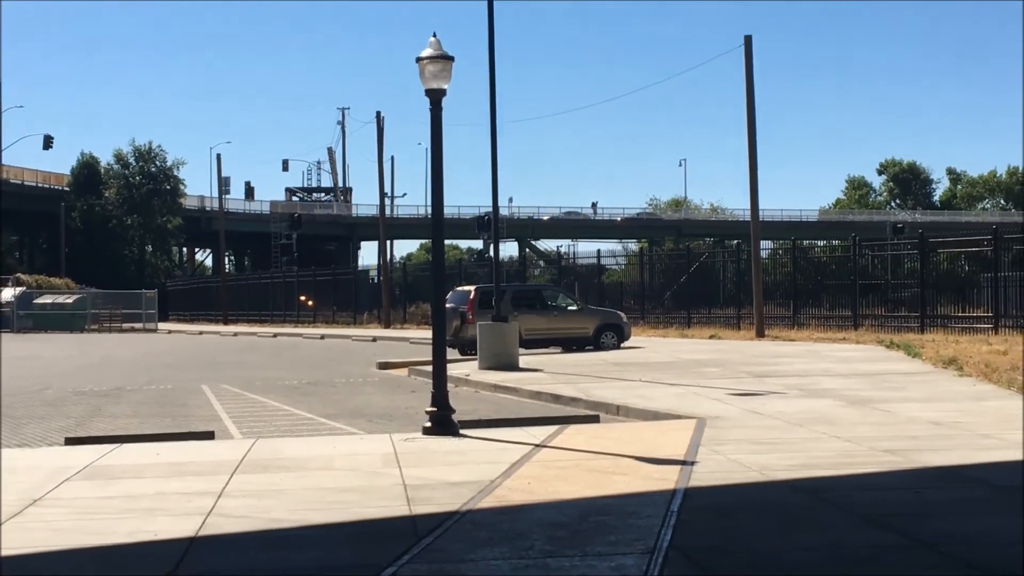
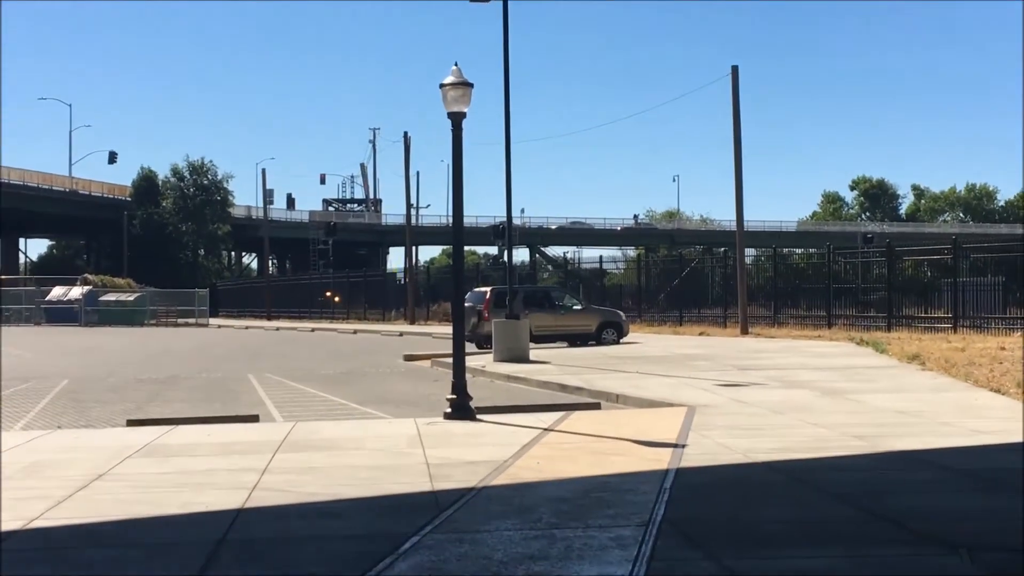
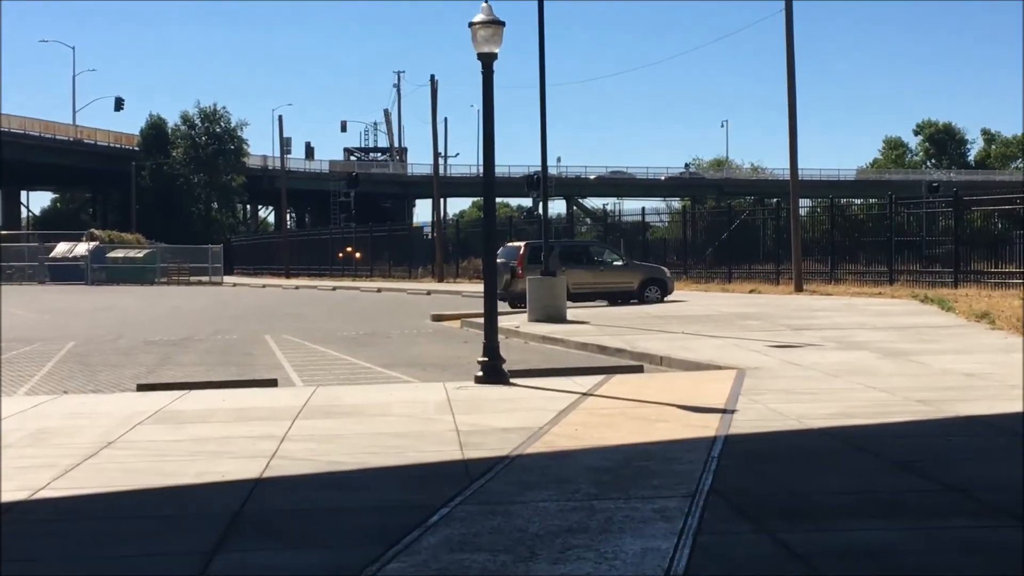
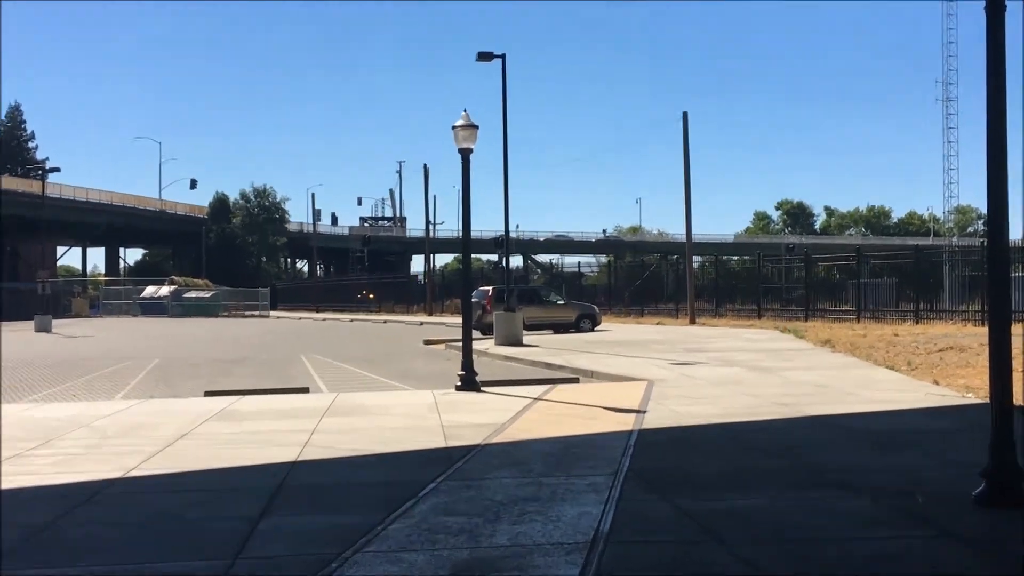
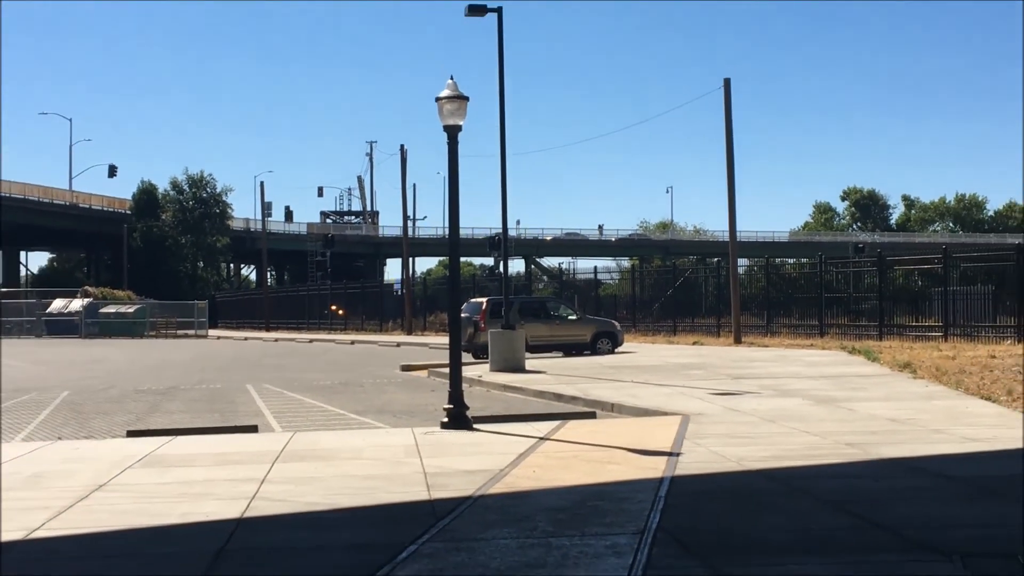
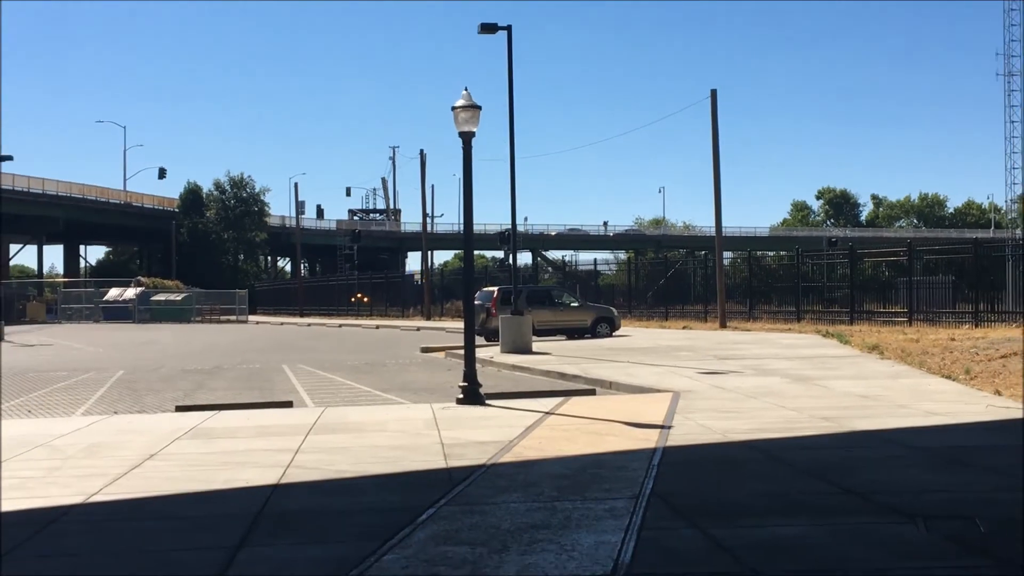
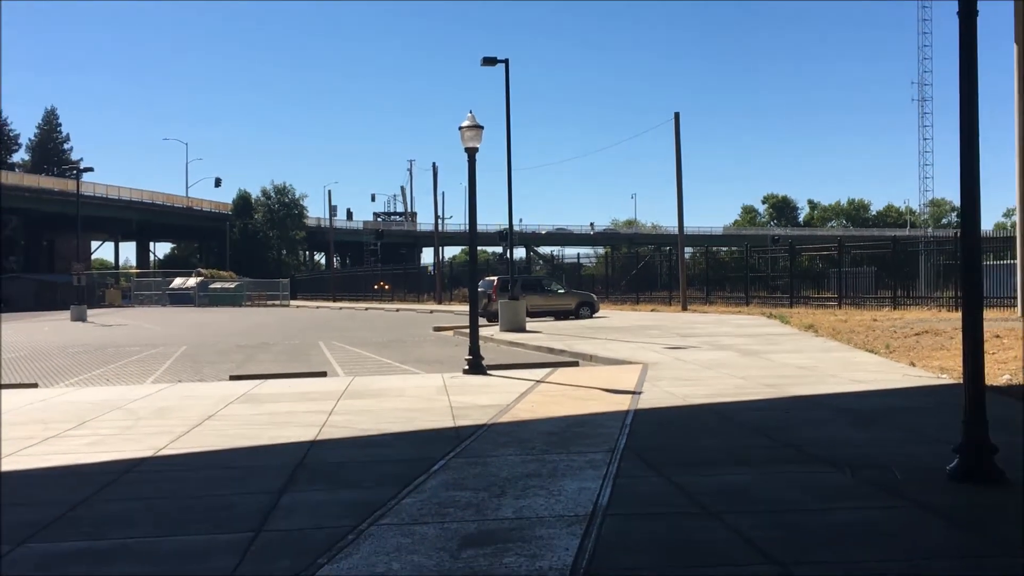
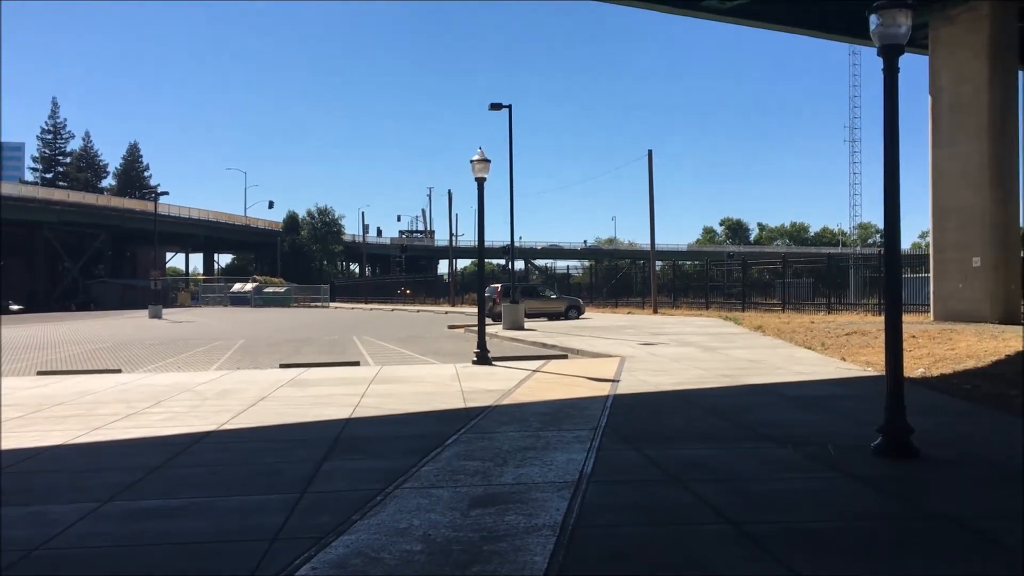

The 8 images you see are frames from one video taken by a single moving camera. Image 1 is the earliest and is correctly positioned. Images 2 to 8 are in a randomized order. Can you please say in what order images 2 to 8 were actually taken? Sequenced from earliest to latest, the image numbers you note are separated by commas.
5, 6, 7, 8, 4, 2, 3
